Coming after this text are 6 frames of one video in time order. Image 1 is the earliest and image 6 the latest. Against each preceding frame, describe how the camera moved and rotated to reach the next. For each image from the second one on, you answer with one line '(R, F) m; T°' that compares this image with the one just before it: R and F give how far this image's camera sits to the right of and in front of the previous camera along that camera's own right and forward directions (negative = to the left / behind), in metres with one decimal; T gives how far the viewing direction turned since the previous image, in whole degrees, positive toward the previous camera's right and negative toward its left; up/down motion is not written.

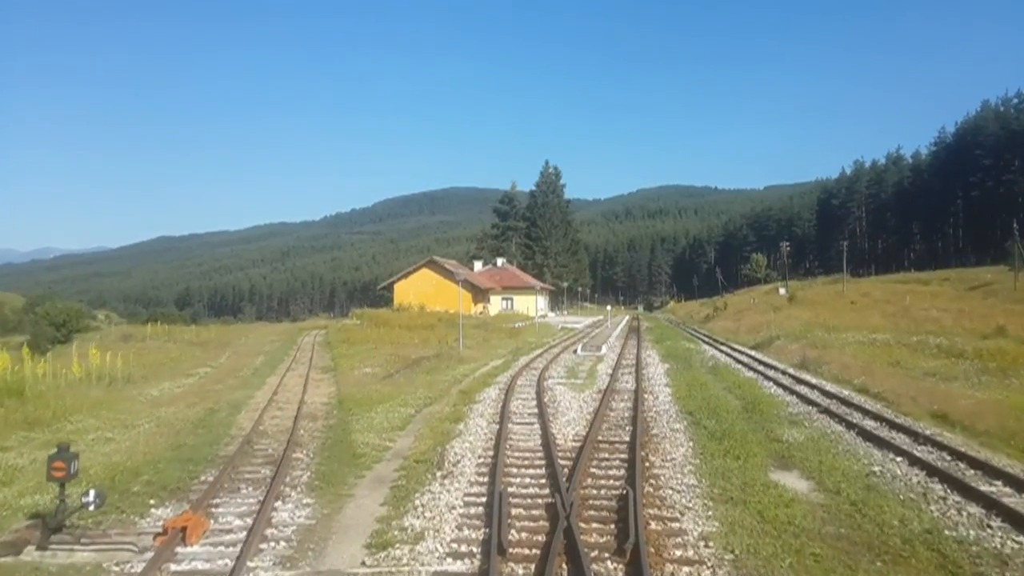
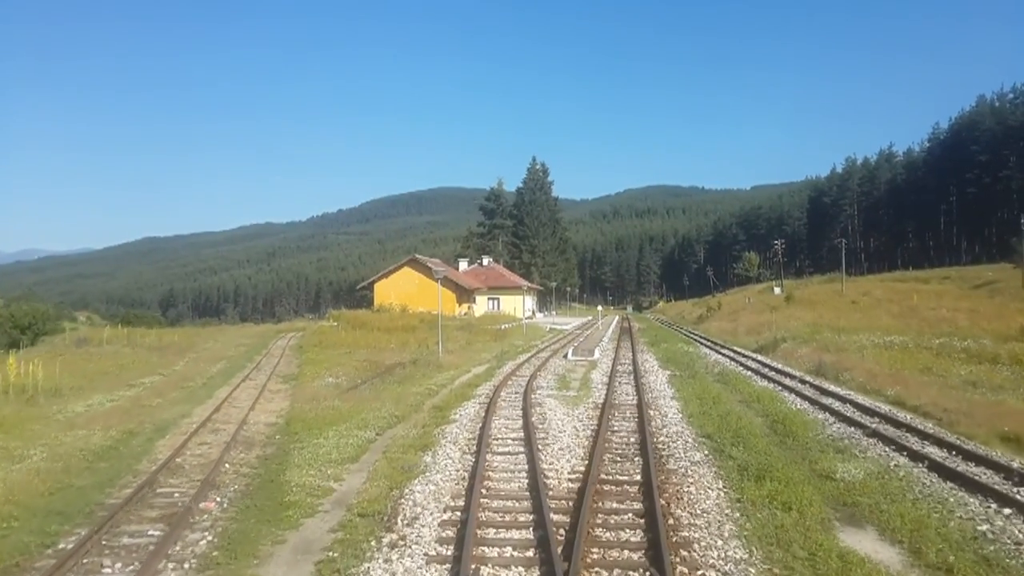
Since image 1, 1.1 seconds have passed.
(+0.1, +3.1) m; +1°
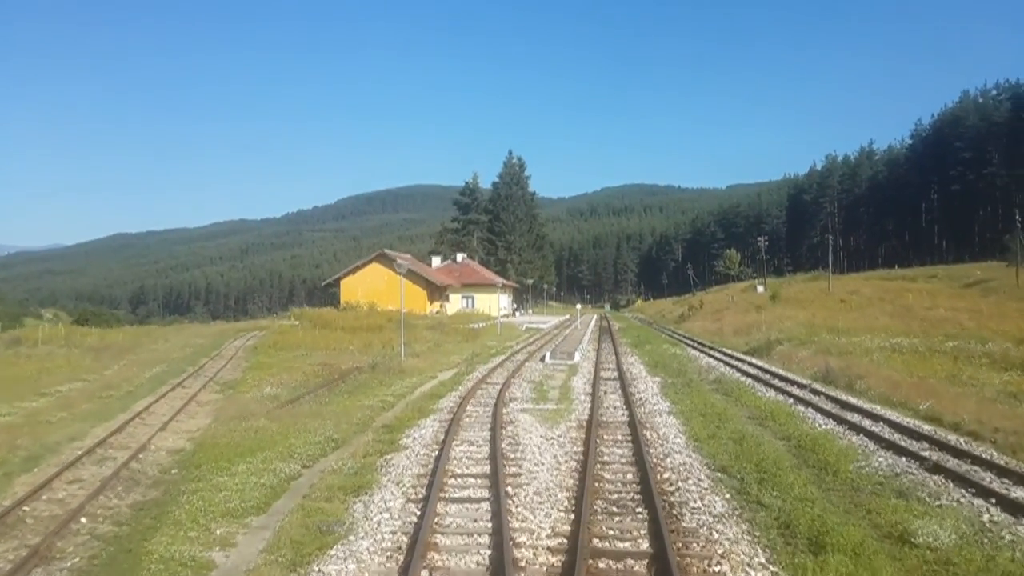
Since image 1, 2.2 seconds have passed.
(+0.2, +3.2) m; +1°
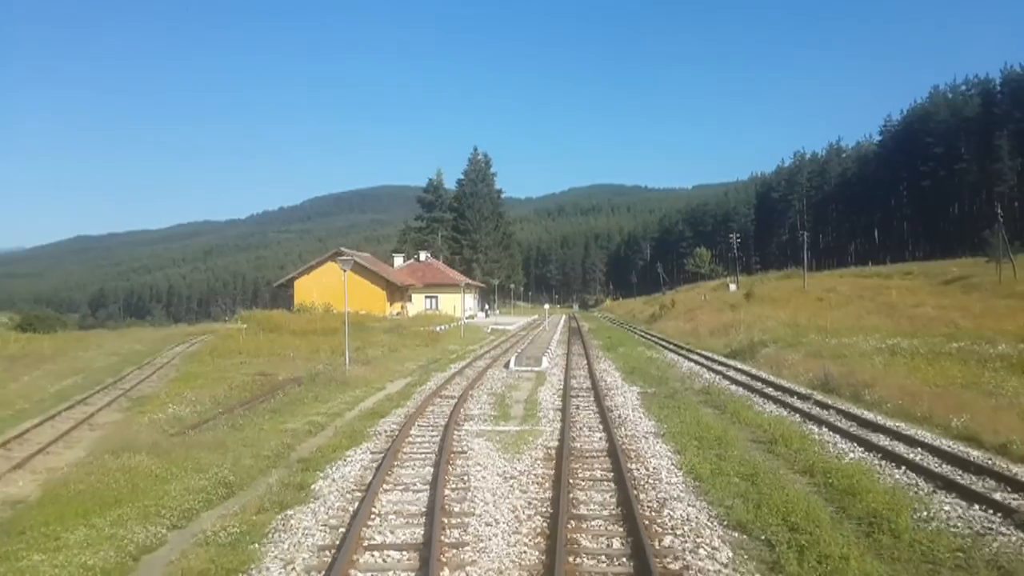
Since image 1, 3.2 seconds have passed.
(+0.2, +3.1) m; +2°
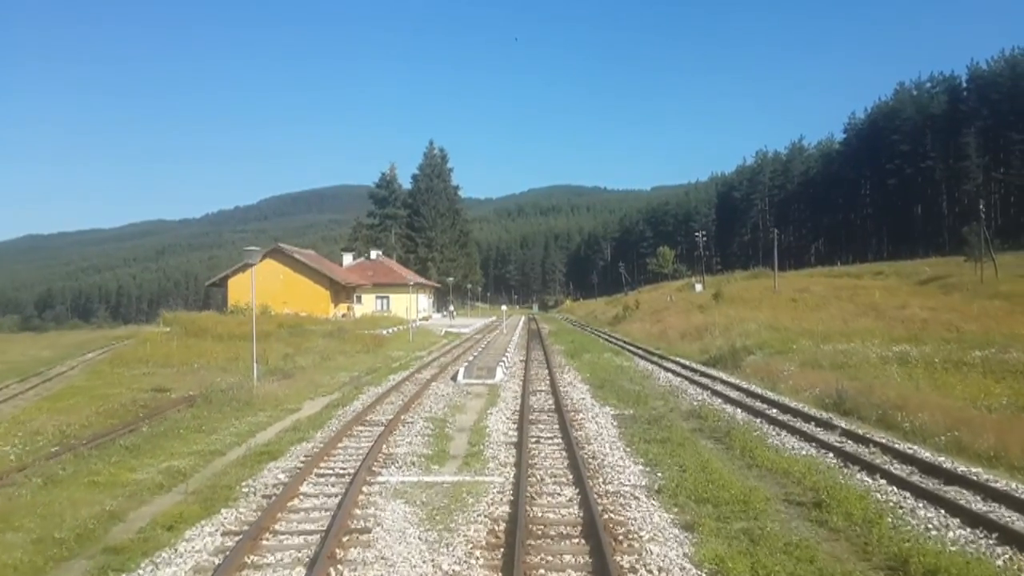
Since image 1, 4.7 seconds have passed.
(+0.3, +4.2) m; +3°
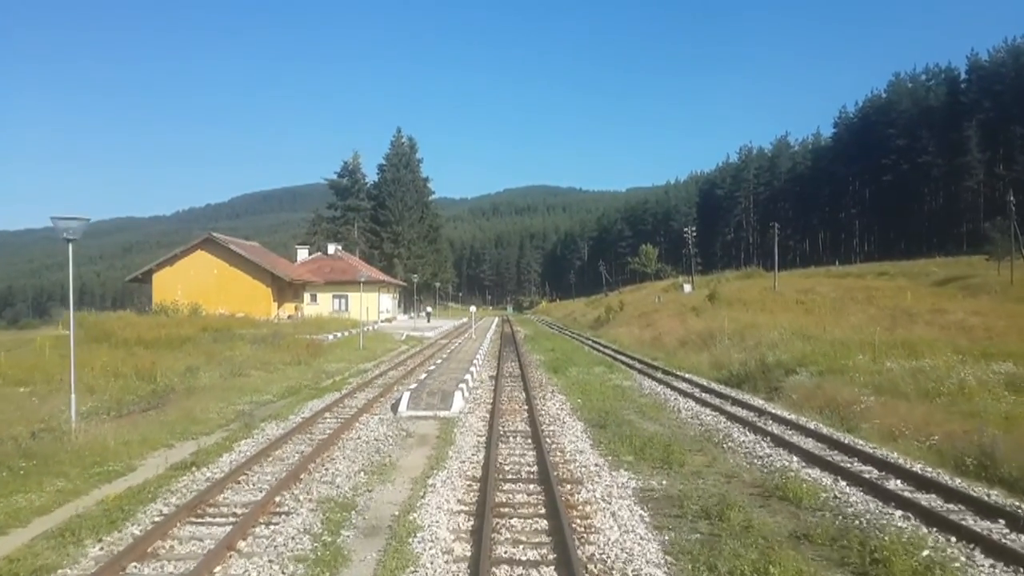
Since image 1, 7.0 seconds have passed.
(+0.2, +6.7) m; +2°
